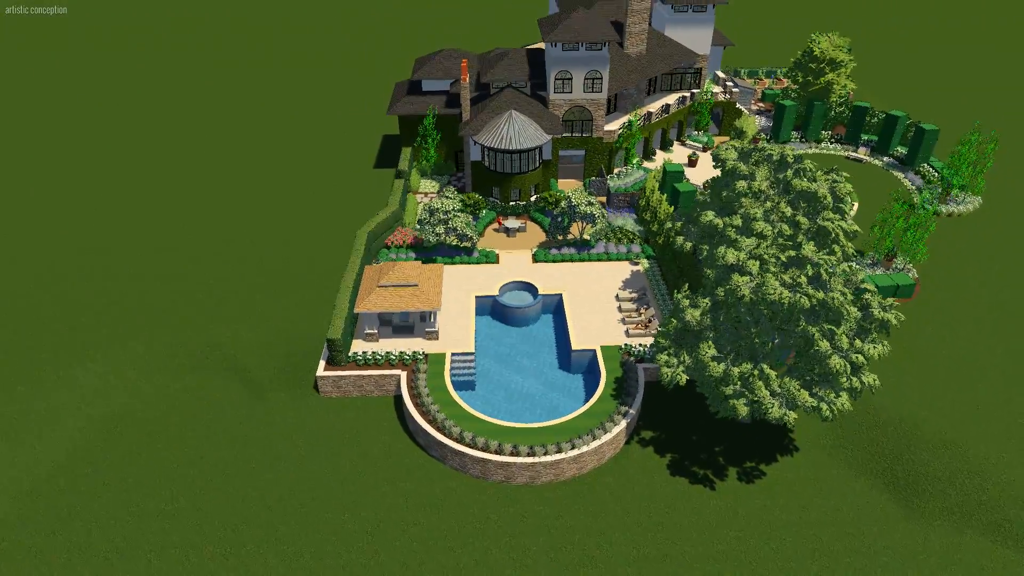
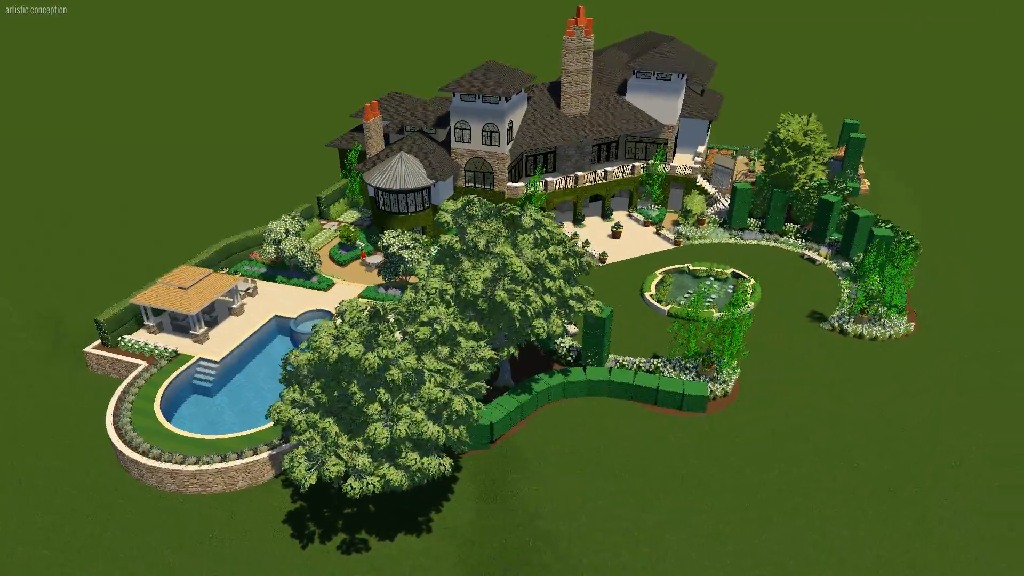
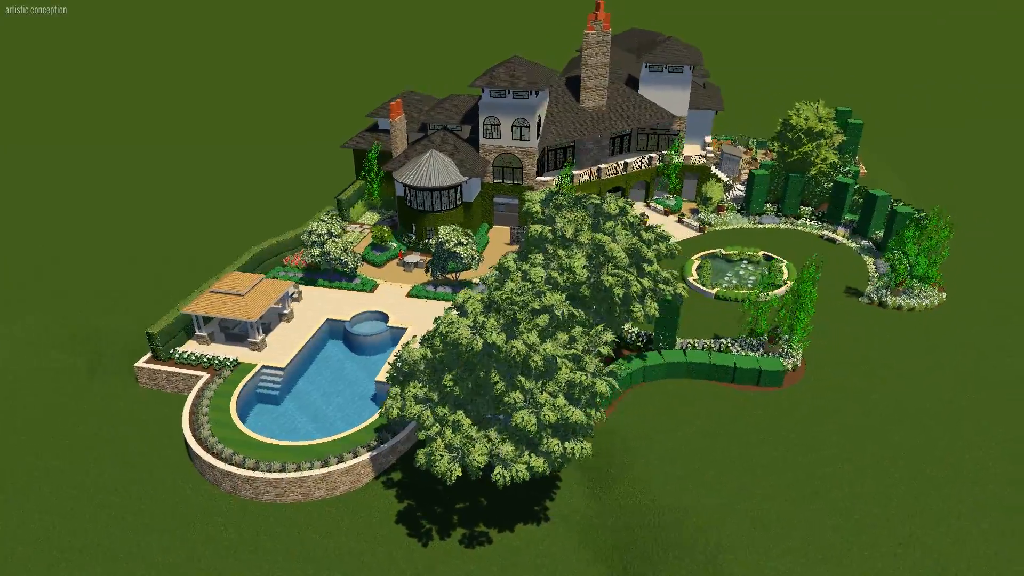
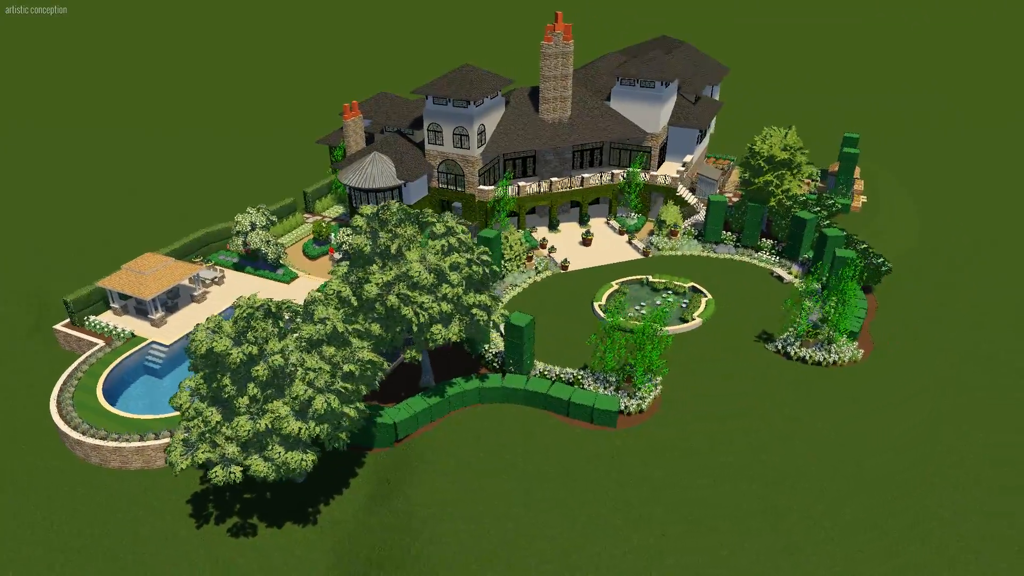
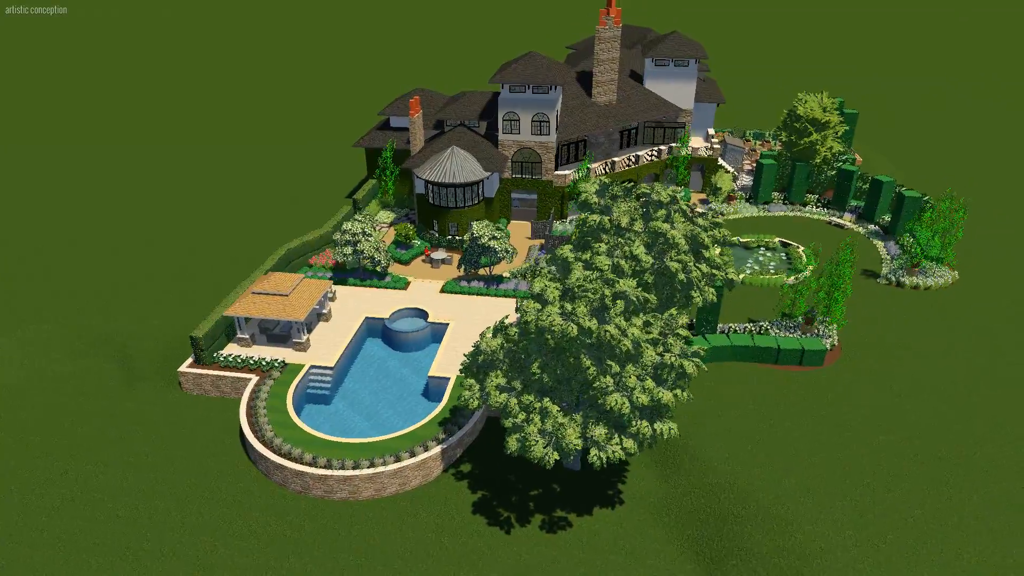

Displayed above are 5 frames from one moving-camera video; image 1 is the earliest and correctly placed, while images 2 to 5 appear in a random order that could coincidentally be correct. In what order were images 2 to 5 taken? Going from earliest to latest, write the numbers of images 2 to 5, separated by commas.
5, 3, 2, 4
